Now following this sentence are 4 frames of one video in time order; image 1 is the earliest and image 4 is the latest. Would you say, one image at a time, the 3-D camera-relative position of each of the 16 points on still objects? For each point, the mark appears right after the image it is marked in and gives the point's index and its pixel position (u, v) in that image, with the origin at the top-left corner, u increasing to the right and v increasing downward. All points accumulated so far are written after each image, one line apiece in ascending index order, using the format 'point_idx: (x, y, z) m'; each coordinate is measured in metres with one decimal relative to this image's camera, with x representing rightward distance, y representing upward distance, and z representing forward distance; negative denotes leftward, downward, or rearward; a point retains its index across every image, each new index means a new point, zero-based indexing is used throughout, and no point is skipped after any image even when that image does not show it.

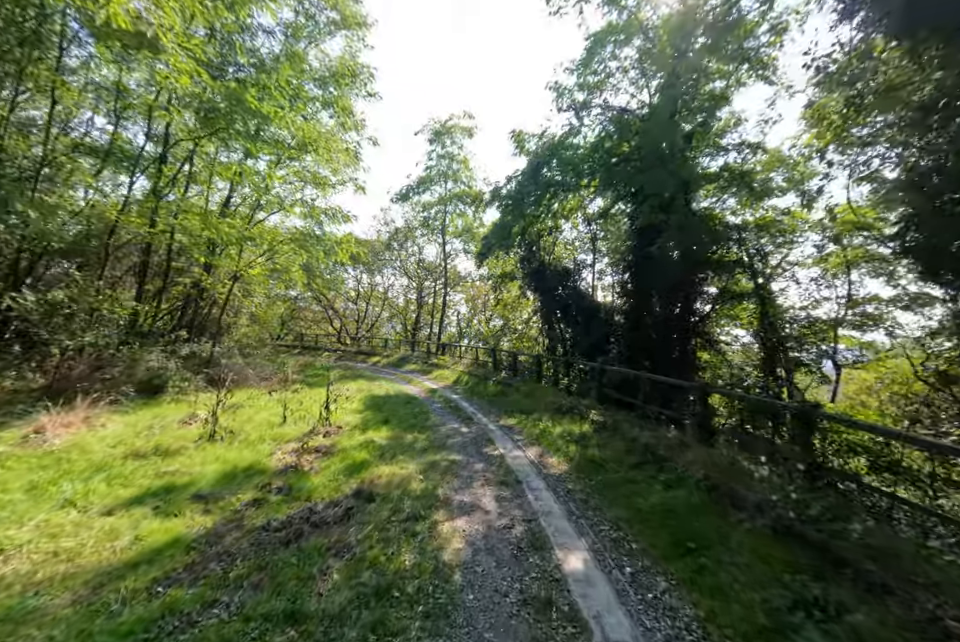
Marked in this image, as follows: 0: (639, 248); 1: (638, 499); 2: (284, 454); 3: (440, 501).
0: (+3.8, +1.8, +10.3) m
1: (+1.6, -1.8, +4.3) m
2: (-2.7, -1.8, +5.8) m
3: (-0.4, -1.8, +4.3) m
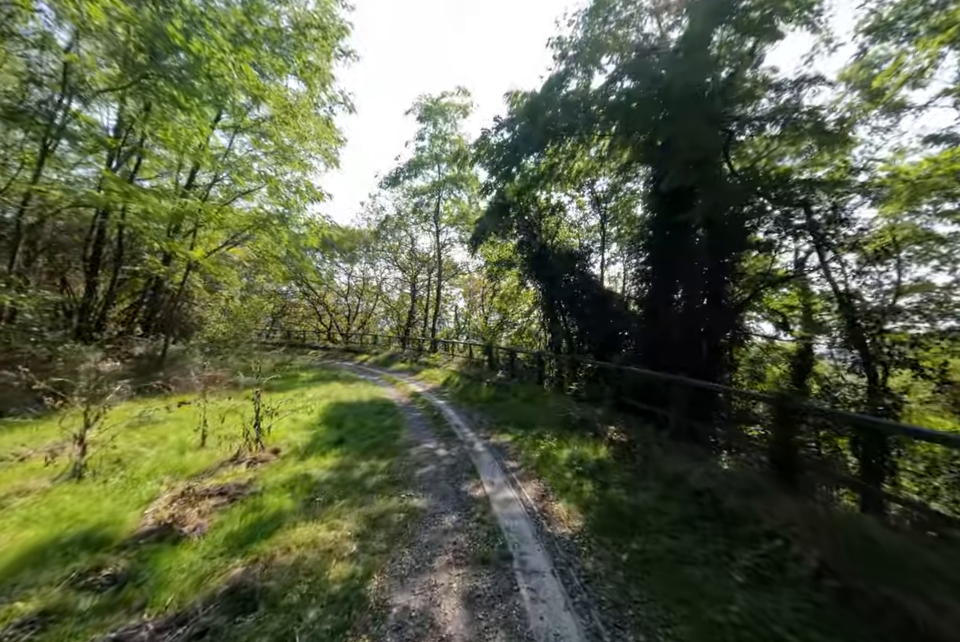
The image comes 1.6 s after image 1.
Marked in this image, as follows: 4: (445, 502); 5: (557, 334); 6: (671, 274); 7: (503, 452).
0: (+3.6, +2.0, +8.4) m
1: (+1.3, -1.7, +2.5) m
2: (-3.0, -1.7, +4.0) m
3: (-0.7, -1.7, +2.5) m
4: (-0.3, -1.8, +4.2) m
5: (+2.2, -0.4, +12.5) m
6: (+3.7, +1.0, +8.3) m
7: (+0.3, -1.8, +5.8) m
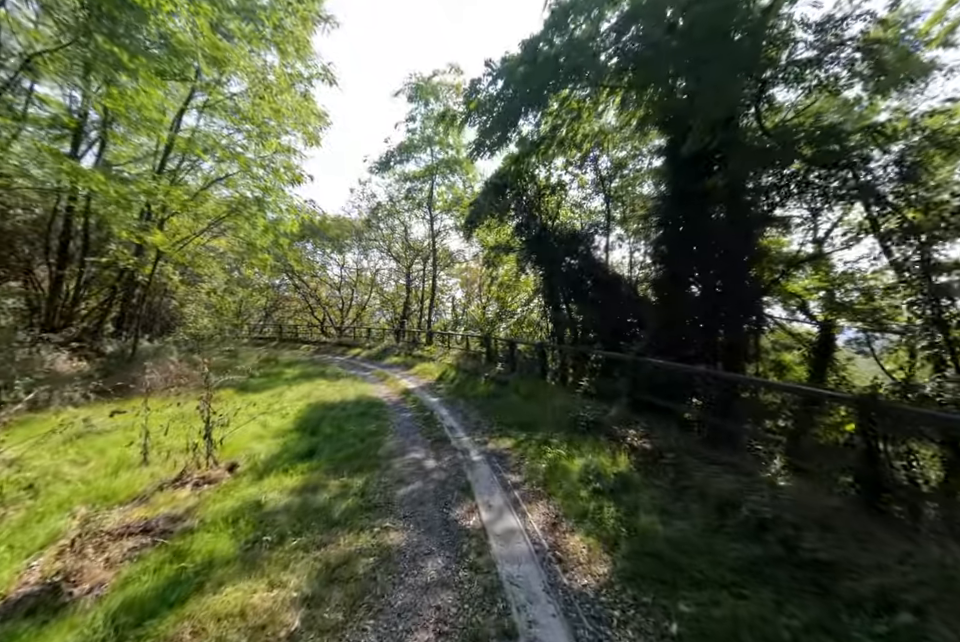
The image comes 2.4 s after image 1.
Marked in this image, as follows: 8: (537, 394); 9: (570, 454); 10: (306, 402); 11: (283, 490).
0: (+3.4, +2.2, +7.4) m
1: (+1.3, -1.6, +1.6) m
2: (-3.0, -1.6, +3.1) m
3: (-0.7, -1.6, +1.6) m
4: (-0.4, -1.7, +3.3) m
5: (+2.2, 0.0, +11.5) m
6: (+3.6, +1.2, +7.4) m
7: (+0.3, -1.6, +4.9) m
8: (+1.1, -1.4, +8.0) m
9: (+1.0, -1.5, +4.9) m
10: (-3.3, -1.5, +8.0) m
11: (-1.9, -1.6, +4.1) m
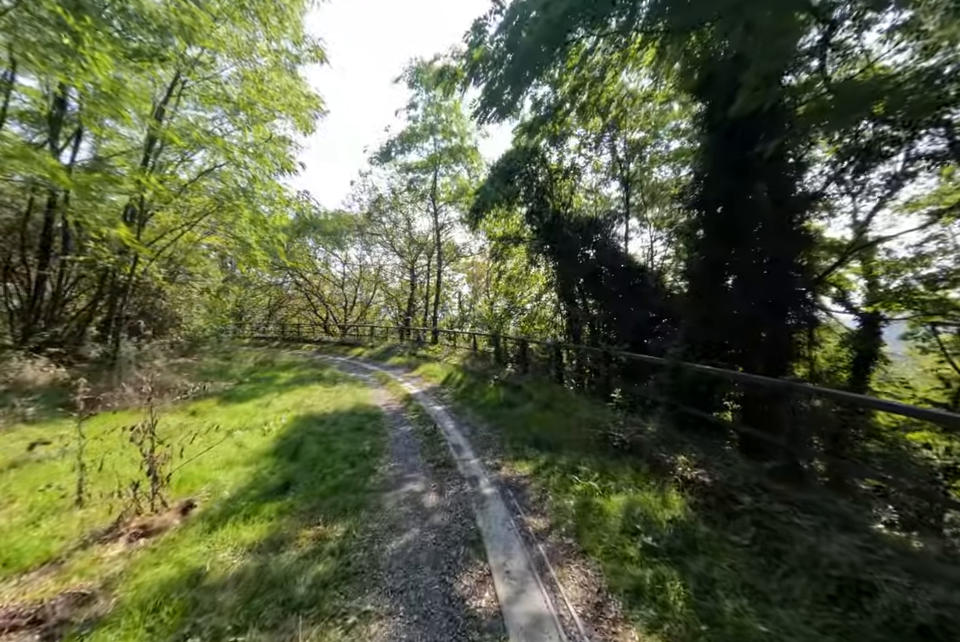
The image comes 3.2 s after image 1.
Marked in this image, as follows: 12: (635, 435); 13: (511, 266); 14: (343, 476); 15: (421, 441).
0: (+3.5, +2.3, +6.3) m
1: (+1.4, -1.6, +0.6) m
2: (-2.9, -1.7, +2.2) m
3: (-0.6, -1.7, +0.6) m
4: (-0.3, -1.7, +2.3) m
5: (+2.4, 0.0, +10.5) m
6: (+3.7, +1.3, +6.3) m
7: (+0.4, -1.7, +4.0) m
8: (+1.2, -1.3, +7.0) m
9: (+1.2, -1.5, +3.9) m
10: (-3.1, -1.6, +7.1) m
11: (-1.8, -1.7, +3.1) m
12: (+1.8, -1.3, +4.8) m
13: (+1.1, +1.9, +14.7) m
14: (-1.5, -1.7, +4.6) m
15: (-0.8, -1.7, +5.9) m
